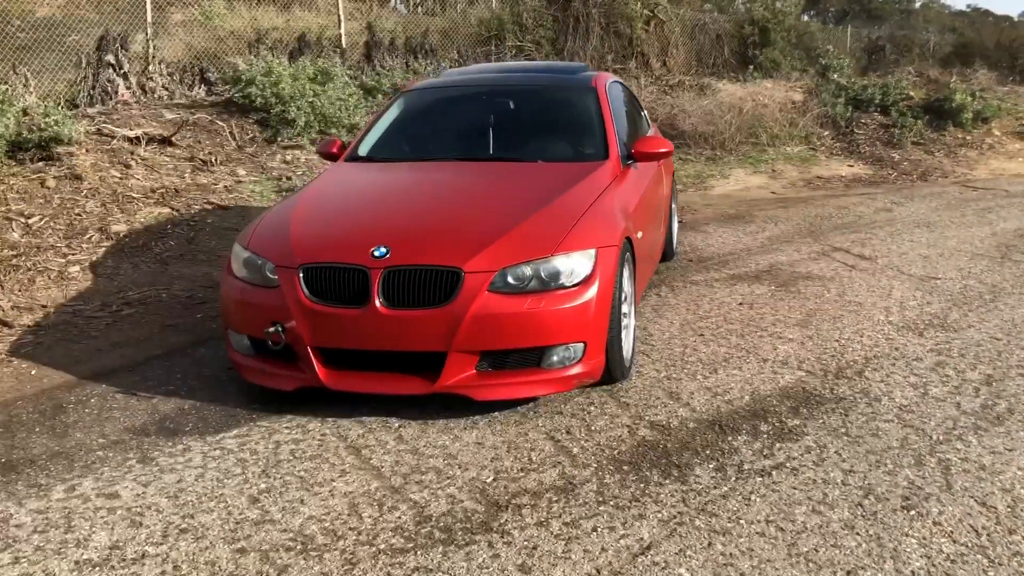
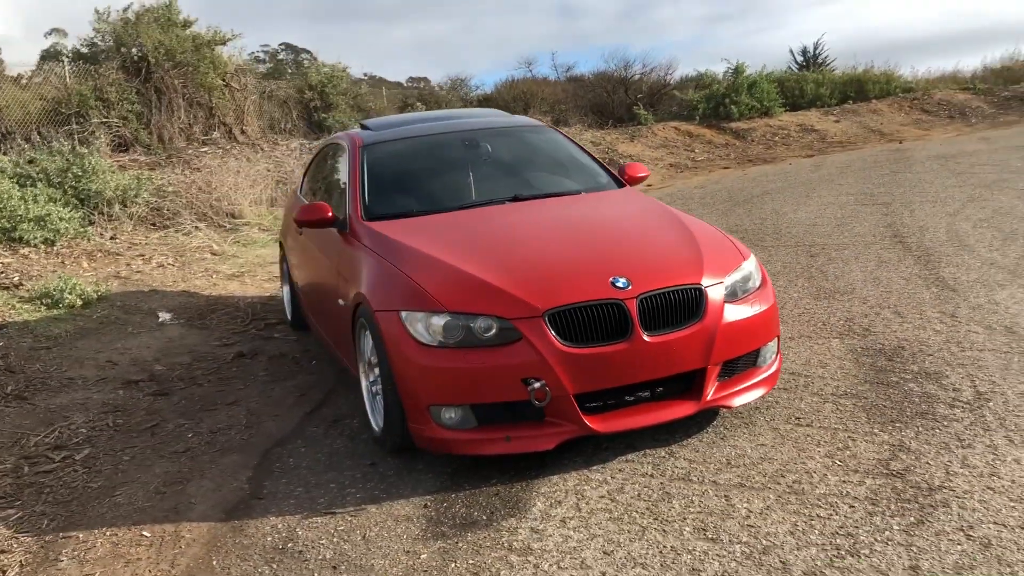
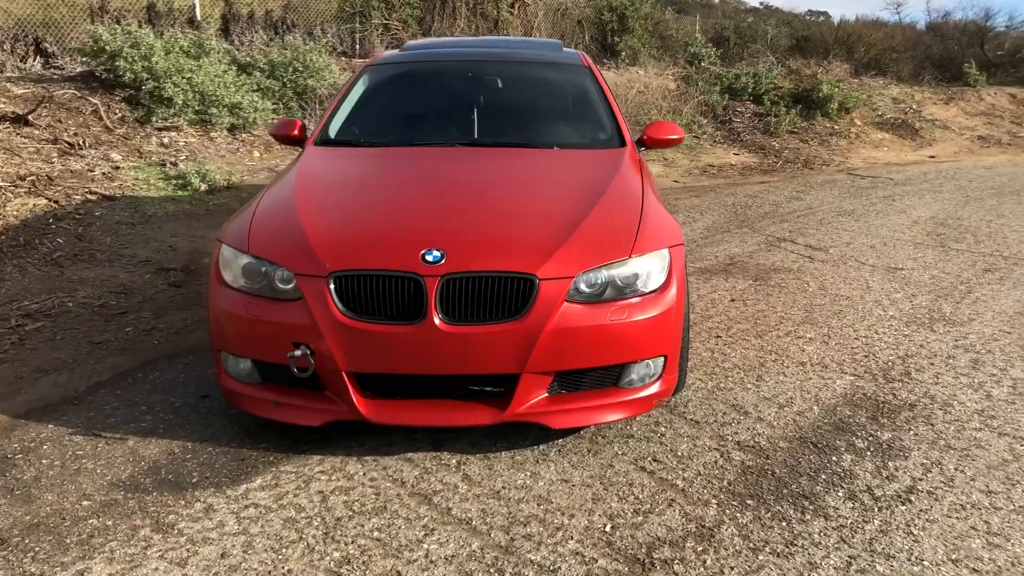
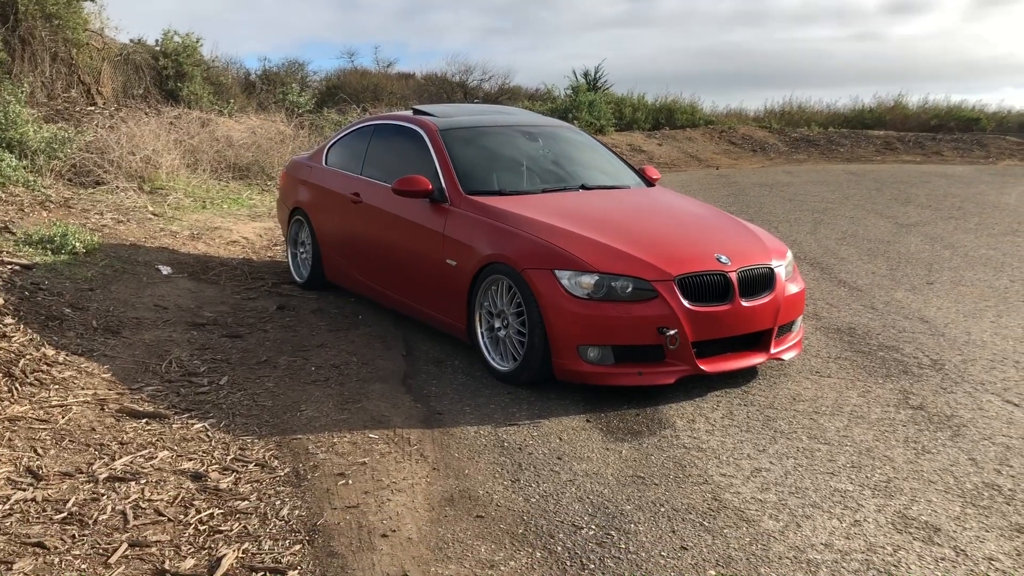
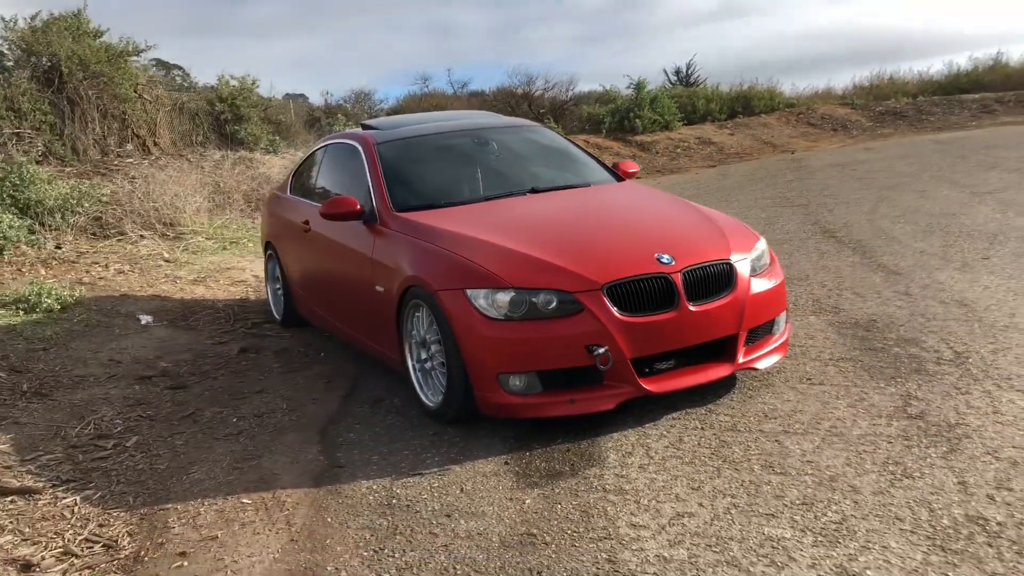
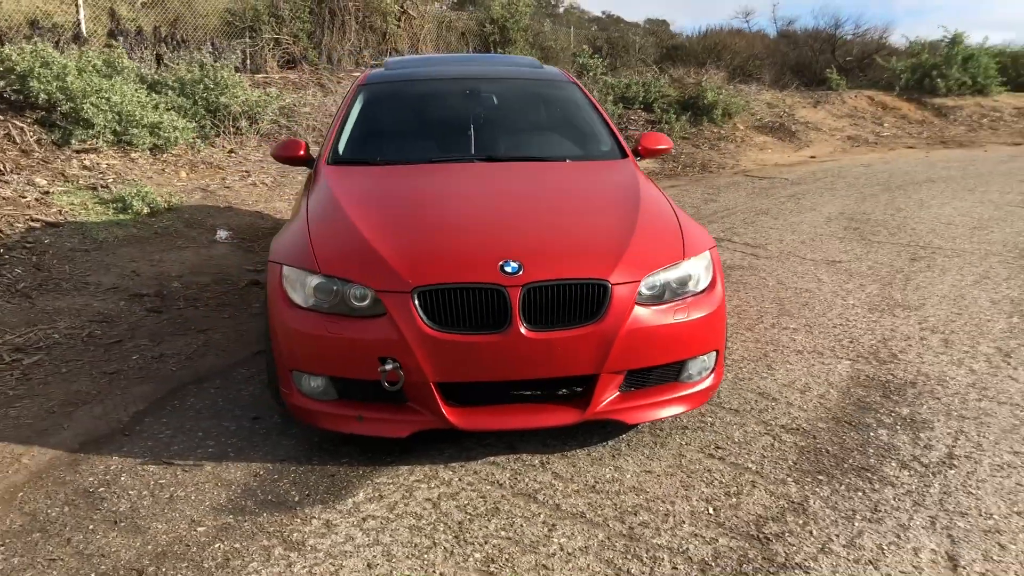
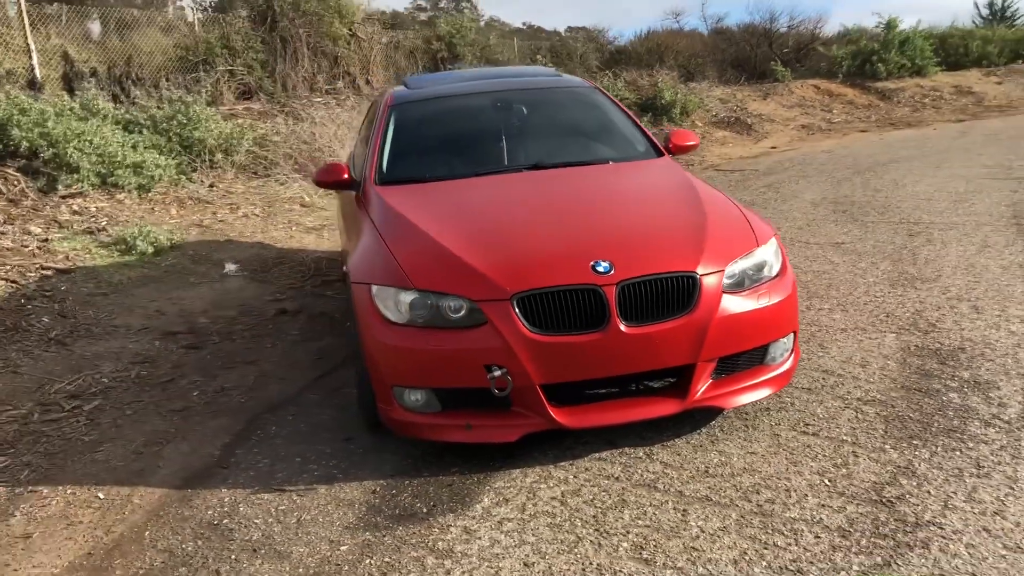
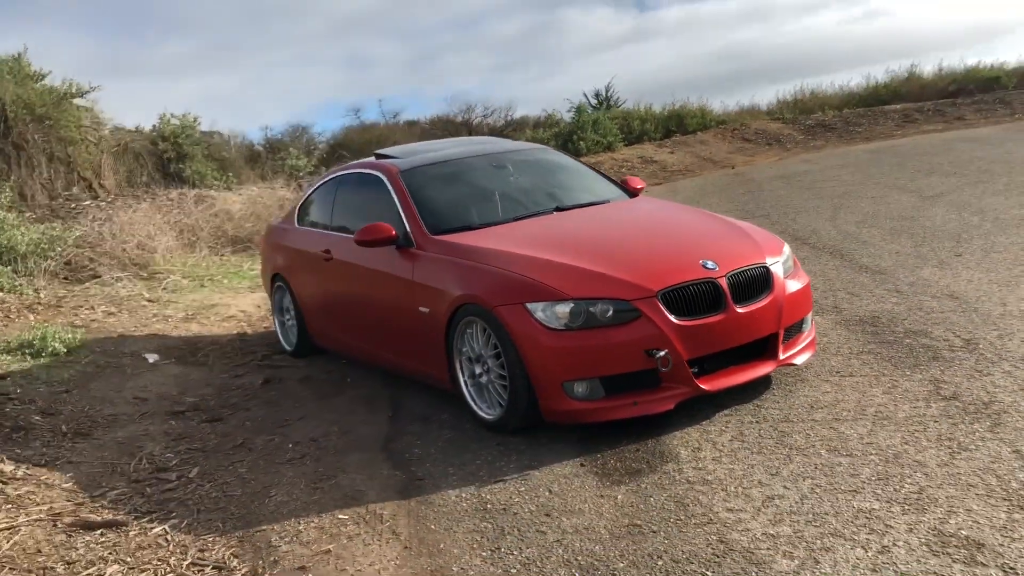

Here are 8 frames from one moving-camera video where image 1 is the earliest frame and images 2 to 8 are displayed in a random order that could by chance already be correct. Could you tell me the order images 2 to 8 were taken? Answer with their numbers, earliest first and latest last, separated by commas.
3, 6, 7, 2, 5, 8, 4
